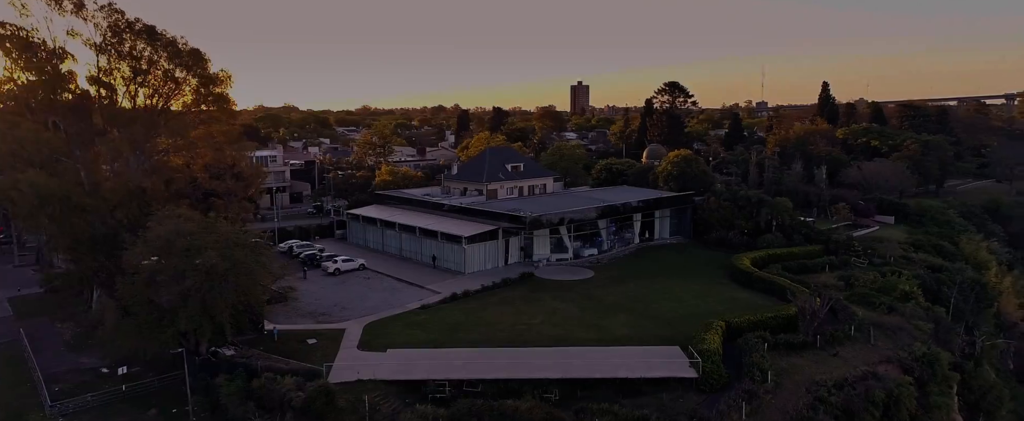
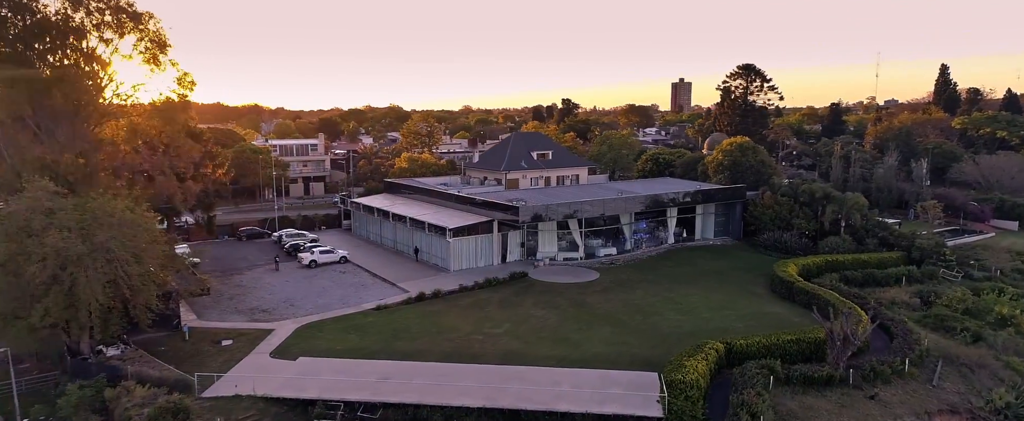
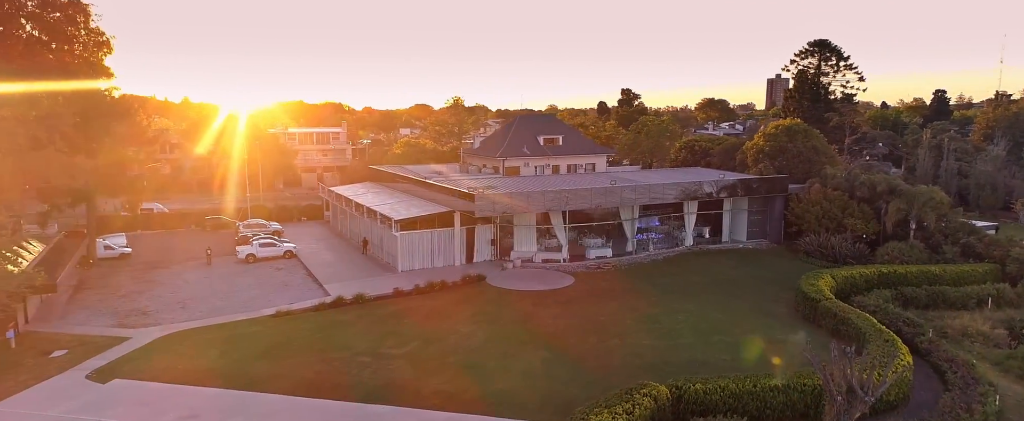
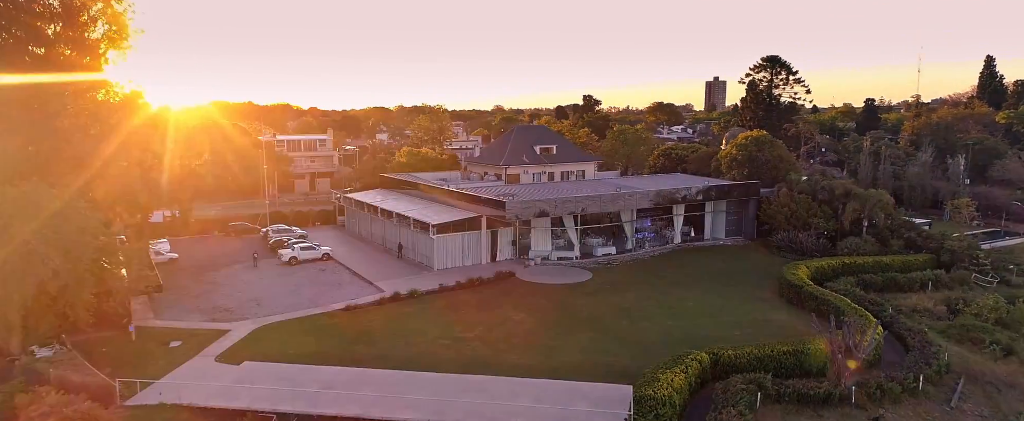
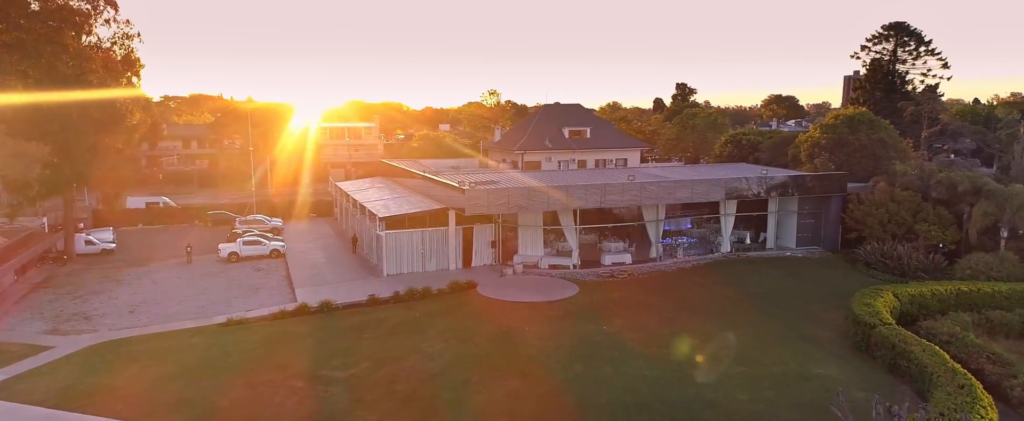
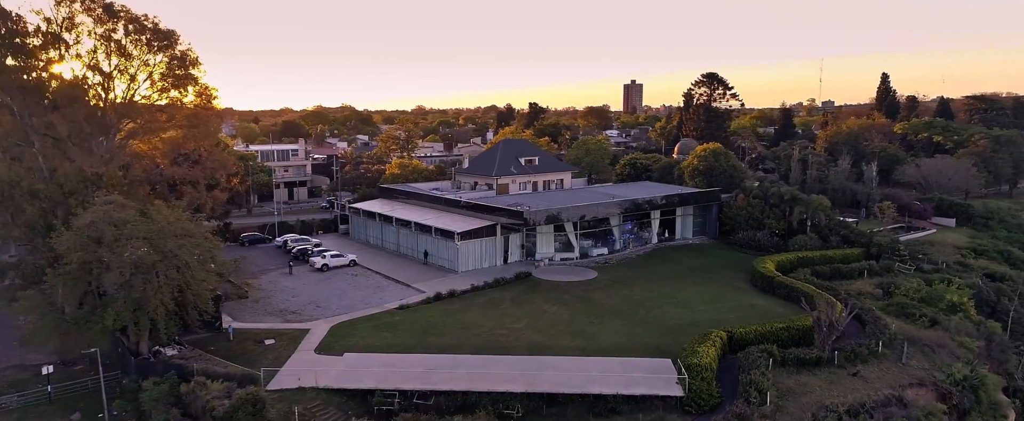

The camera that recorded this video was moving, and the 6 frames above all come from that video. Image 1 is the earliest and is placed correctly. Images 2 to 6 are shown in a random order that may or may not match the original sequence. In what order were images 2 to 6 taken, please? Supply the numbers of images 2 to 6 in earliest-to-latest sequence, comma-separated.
6, 2, 4, 3, 5
